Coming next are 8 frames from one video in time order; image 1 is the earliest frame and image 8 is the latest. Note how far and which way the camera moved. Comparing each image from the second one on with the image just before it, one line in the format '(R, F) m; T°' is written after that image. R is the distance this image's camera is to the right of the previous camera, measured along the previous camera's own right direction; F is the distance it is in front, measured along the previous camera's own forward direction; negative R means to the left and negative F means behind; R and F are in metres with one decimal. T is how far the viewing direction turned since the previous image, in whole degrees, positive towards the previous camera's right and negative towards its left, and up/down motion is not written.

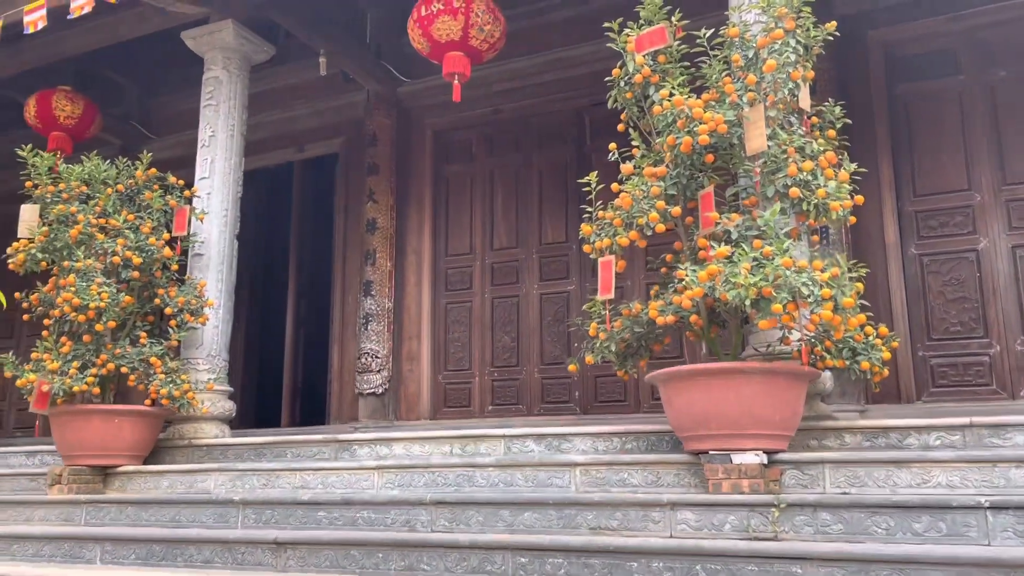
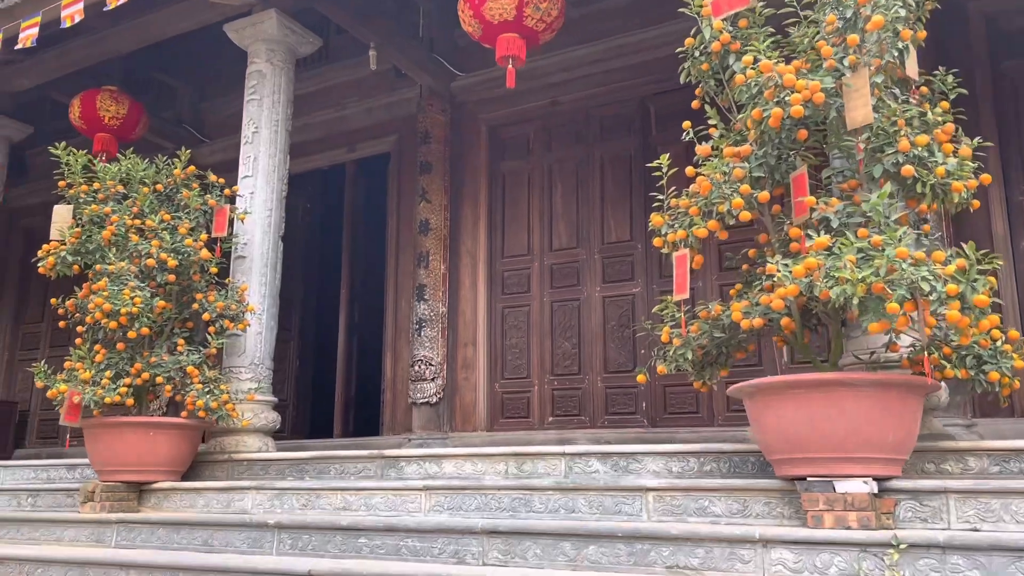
(0.0, +0.3) m; -4°
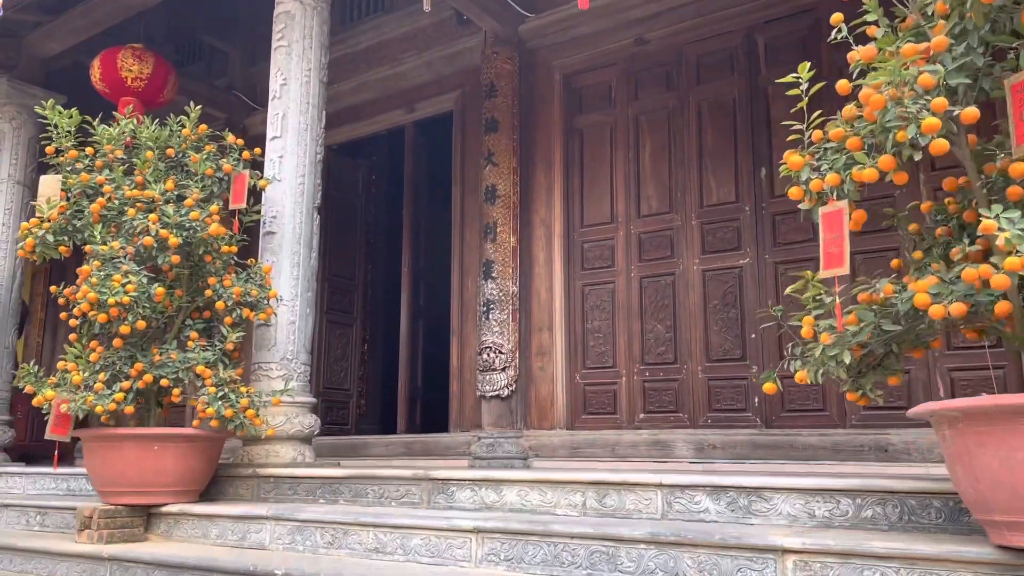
(0.0, +0.7) m; -6°
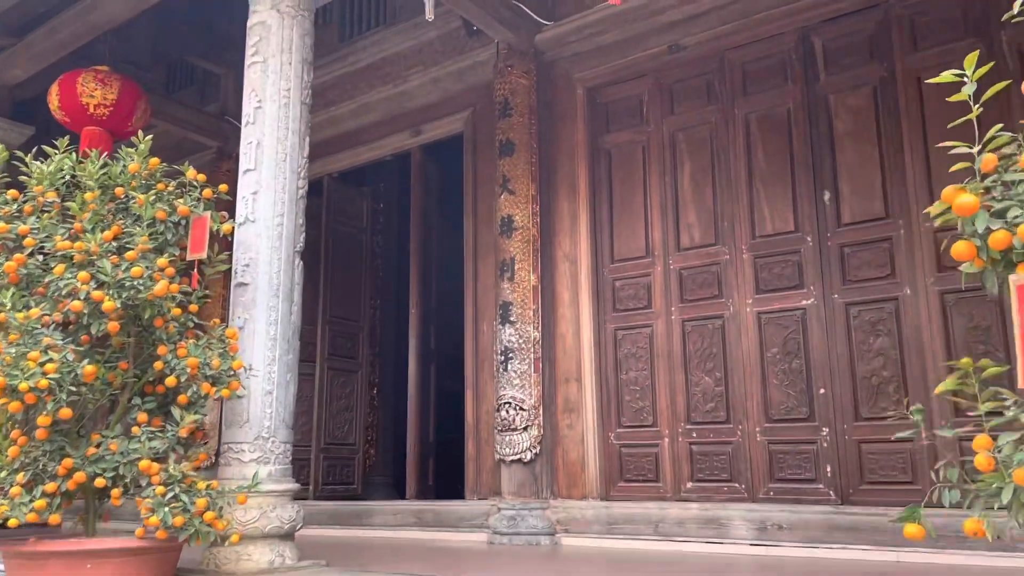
(0.0, +0.6) m; -2°
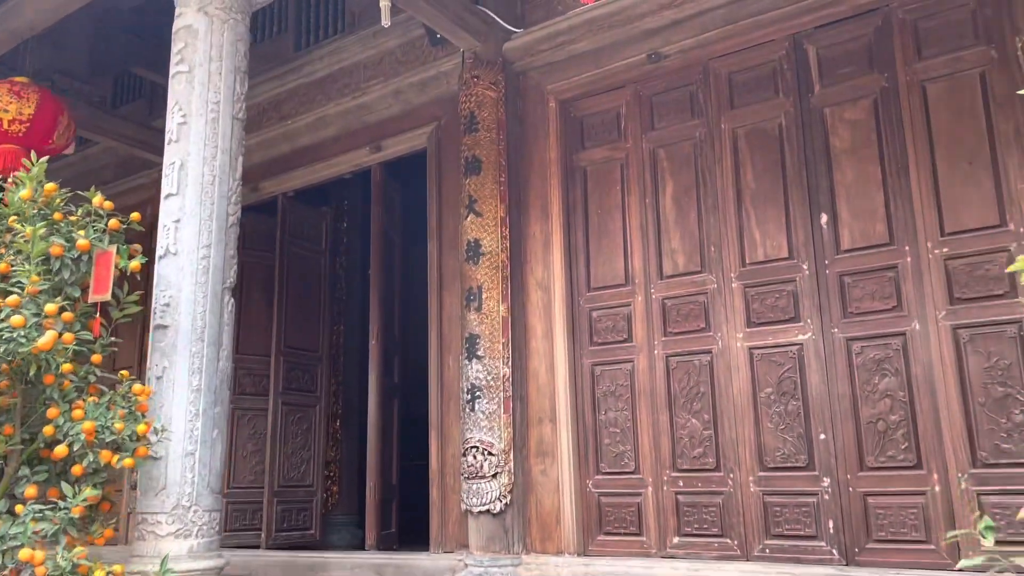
(+0.1, +0.4) m; +1°
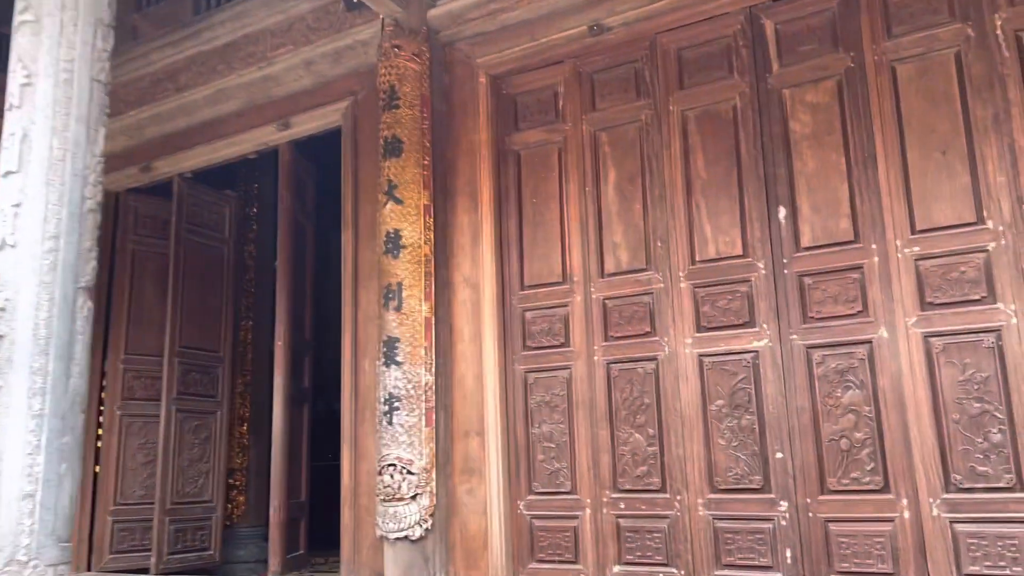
(0.0, +0.4) m; +5°
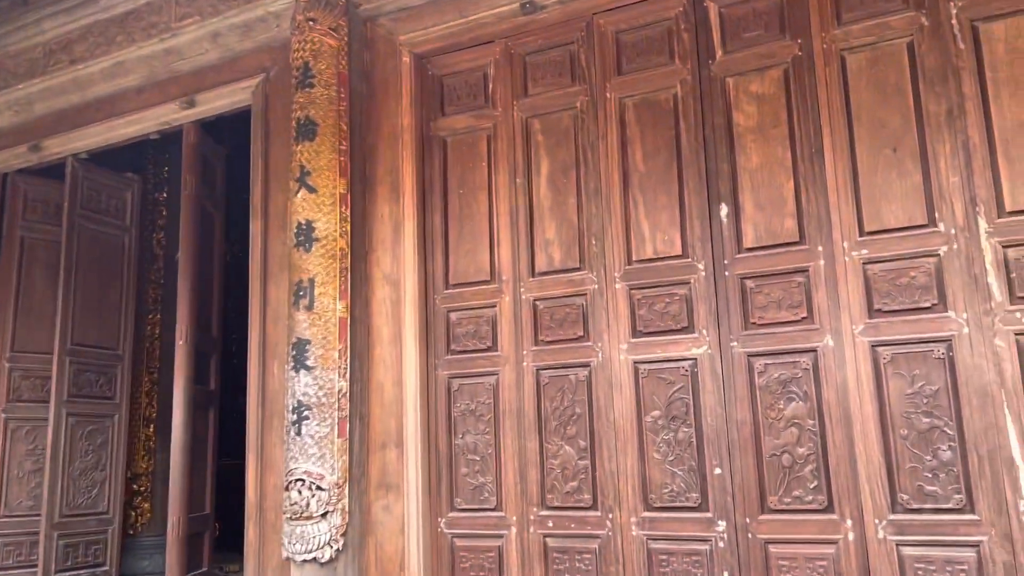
(+0.1, +0.2) m; +4°
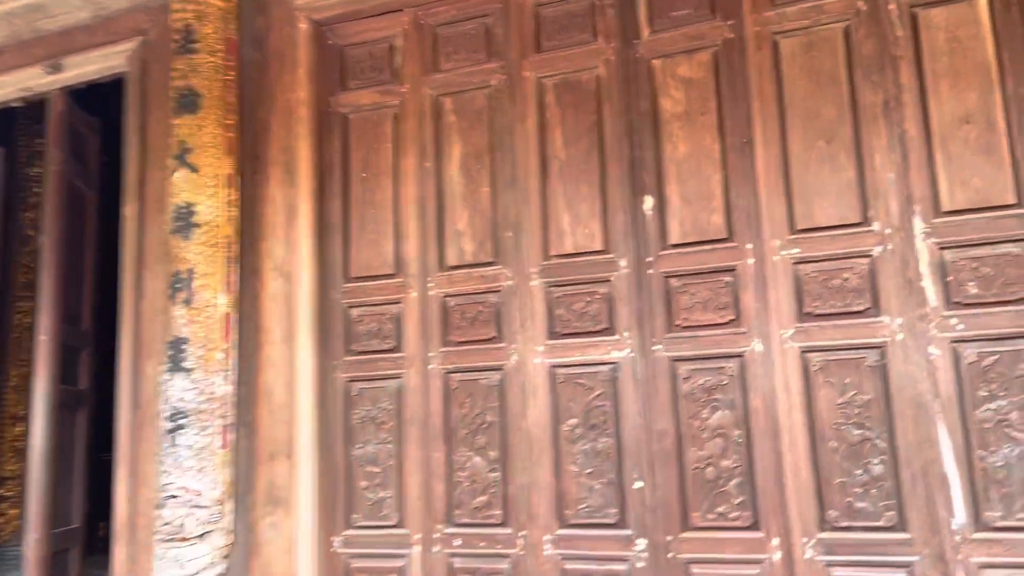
(0.0, +0.2) m; +6°
